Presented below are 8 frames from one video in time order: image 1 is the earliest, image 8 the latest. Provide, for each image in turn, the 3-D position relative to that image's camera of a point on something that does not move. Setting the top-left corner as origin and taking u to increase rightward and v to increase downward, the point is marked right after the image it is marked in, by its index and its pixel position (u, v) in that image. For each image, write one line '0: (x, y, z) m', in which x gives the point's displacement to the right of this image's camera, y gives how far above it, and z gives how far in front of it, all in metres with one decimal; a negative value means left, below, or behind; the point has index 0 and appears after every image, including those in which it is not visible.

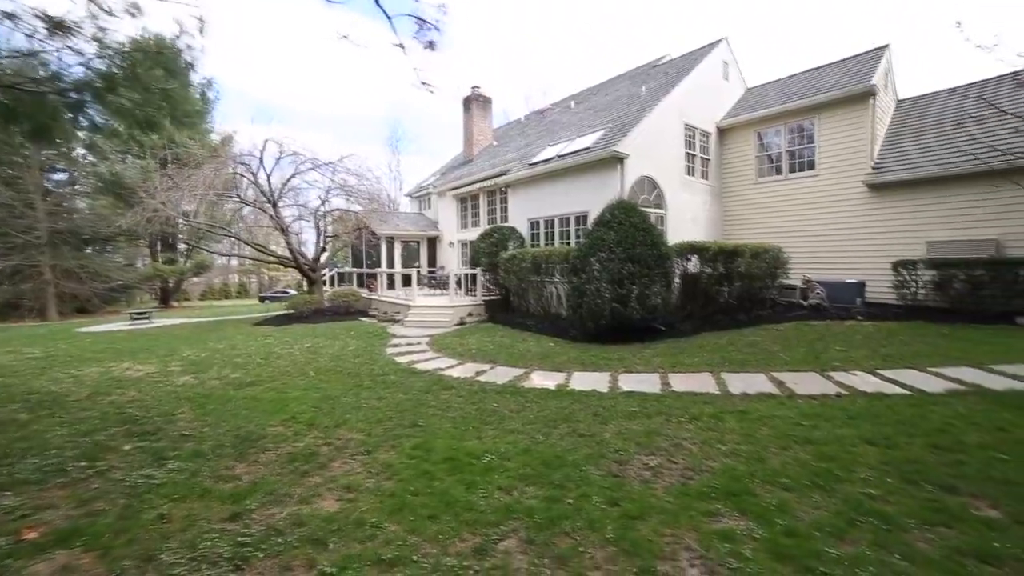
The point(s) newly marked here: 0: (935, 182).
0: (+8.1, +2.0, +9.3) m
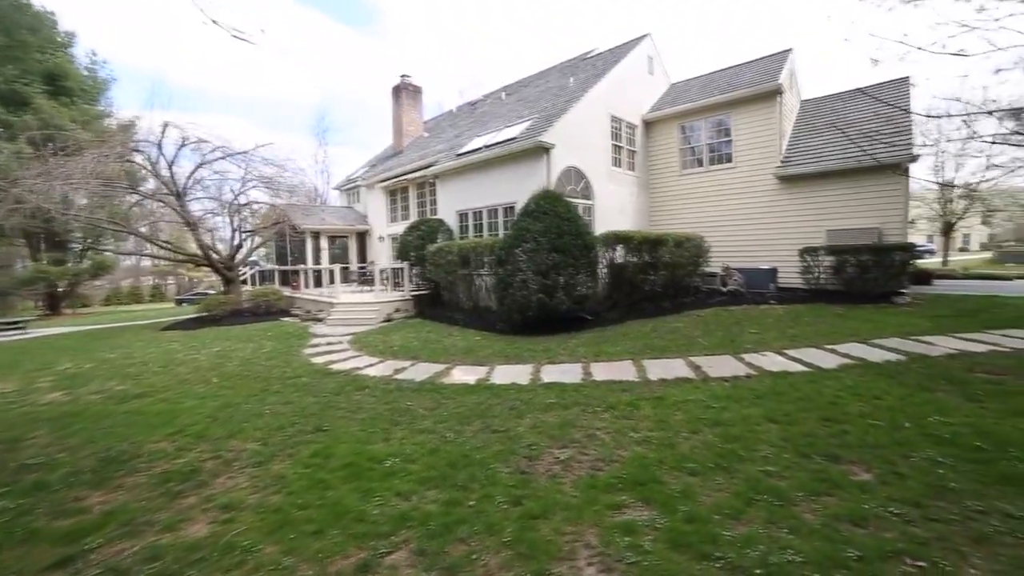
0: (+6.6, +2.3, +9.9) m
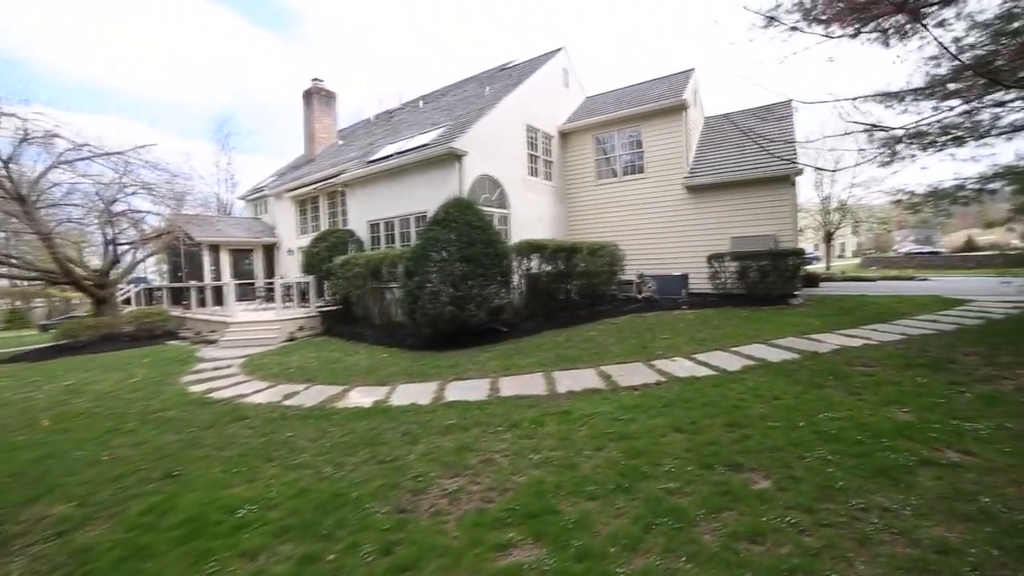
0: (+4.8, +2.2, +10.4) m
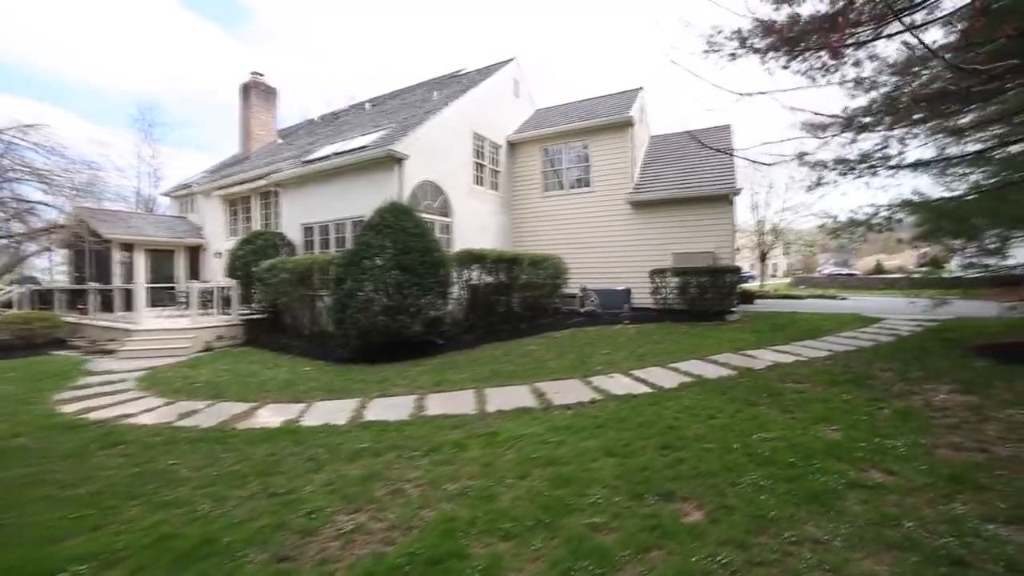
0: (+3.6, +1.9, +10.6) m
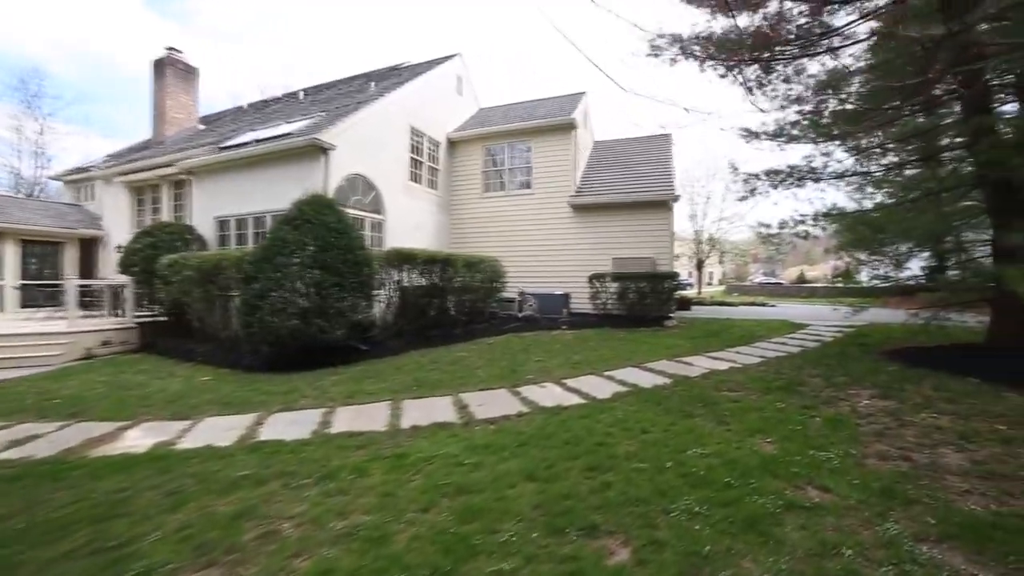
0: (+2.3, +1.8, +10.5) m
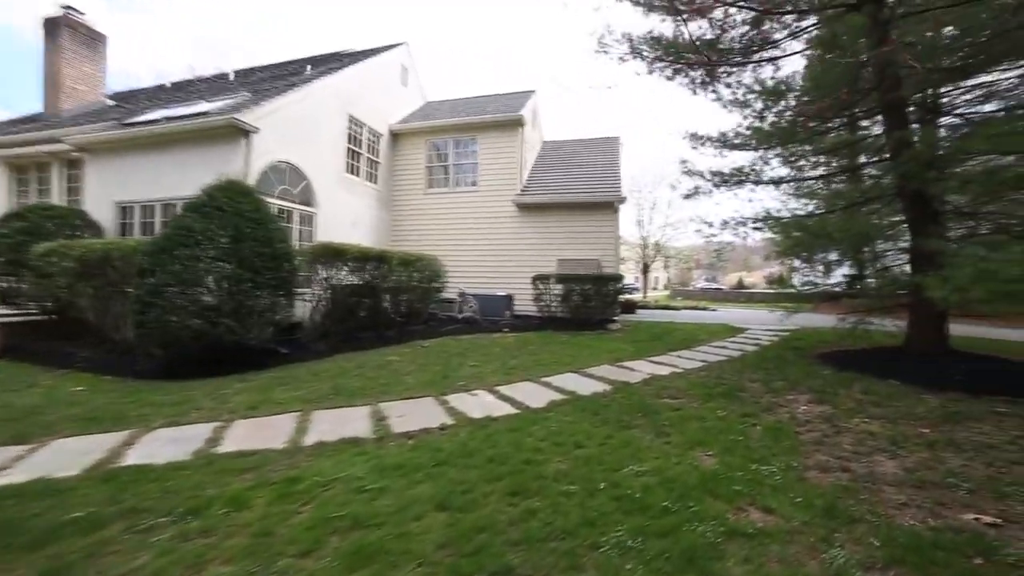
0: (+1.1, +1.7, +10.3) m
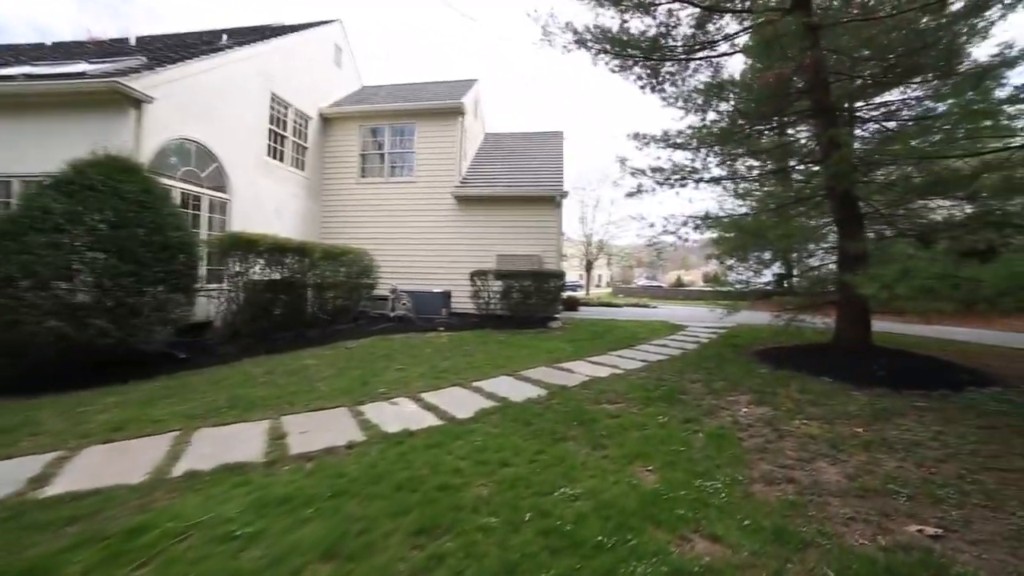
0: (-0.2, +1.8, +9.9) m
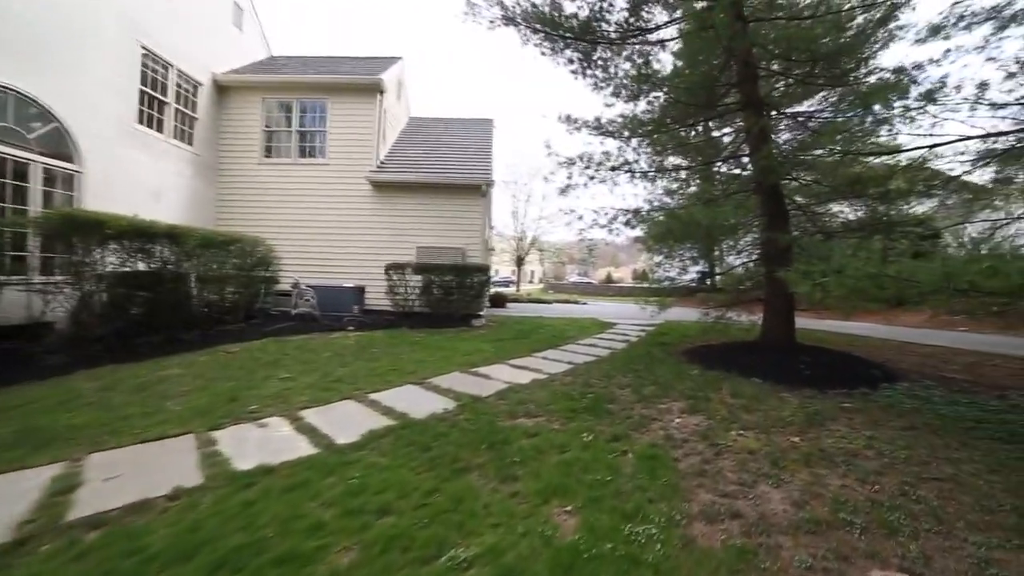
0: (-1.6, +1.9, +9.1) m
